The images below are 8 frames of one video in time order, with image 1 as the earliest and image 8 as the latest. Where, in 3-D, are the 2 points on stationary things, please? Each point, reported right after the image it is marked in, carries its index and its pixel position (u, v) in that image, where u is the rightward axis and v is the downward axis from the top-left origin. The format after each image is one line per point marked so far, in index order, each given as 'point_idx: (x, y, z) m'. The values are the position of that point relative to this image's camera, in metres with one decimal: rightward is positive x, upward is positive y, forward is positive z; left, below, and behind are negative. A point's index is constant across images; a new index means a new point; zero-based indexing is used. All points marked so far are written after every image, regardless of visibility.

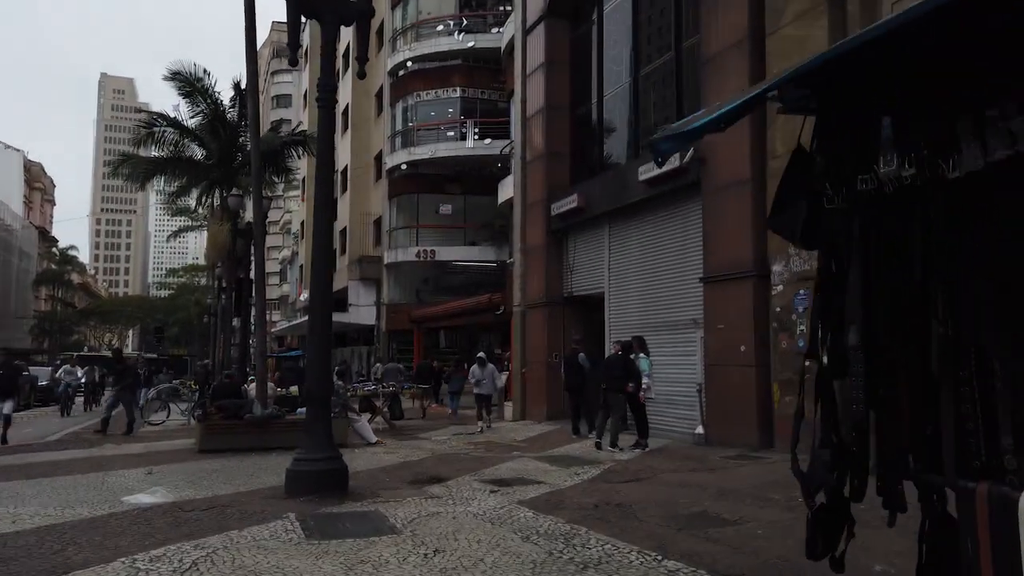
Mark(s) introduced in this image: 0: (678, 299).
0: (+3.2, -0.2, +14.6) m
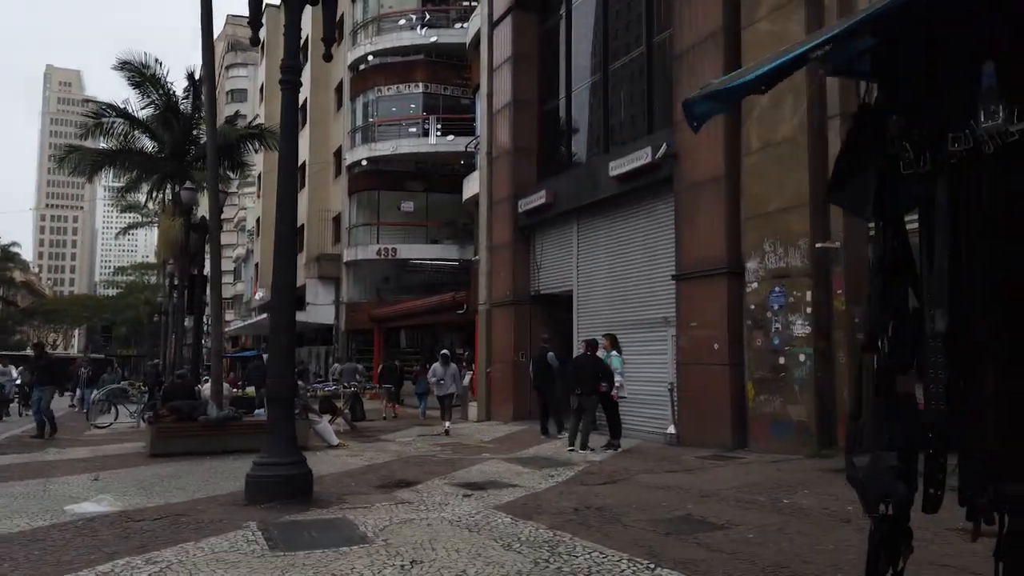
0: (+2.6, -0.2, +14.4) m
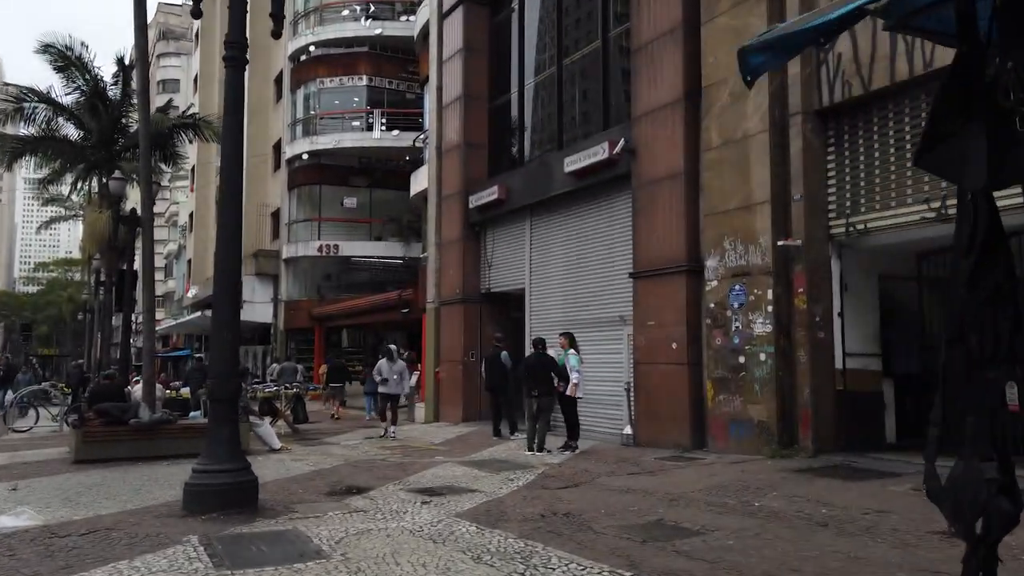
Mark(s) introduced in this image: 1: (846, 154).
0: (+1.7, -0.2, +14.1) m
1: (+4.4, +1.8, +10.1) m
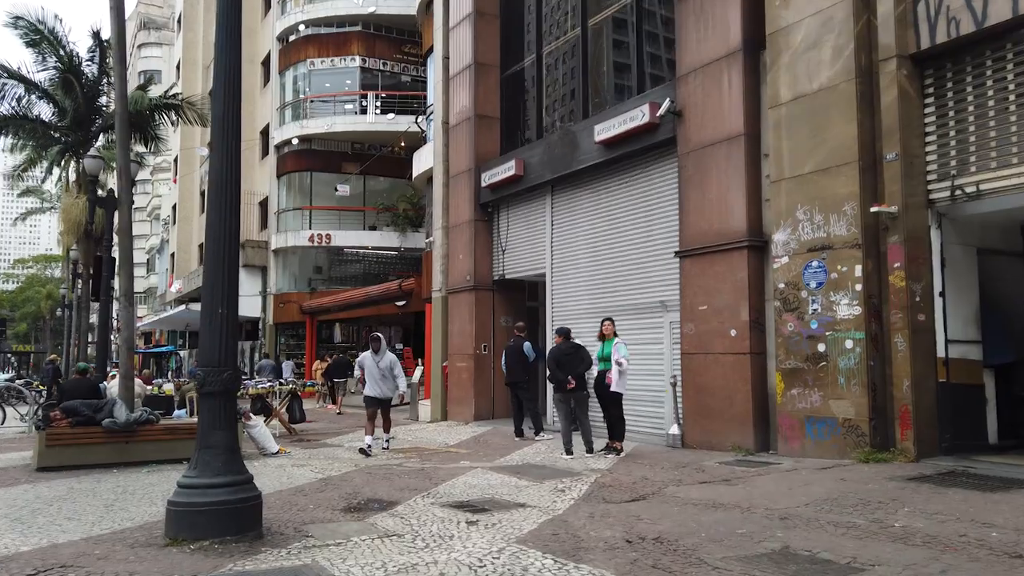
0: (+2.1, +0.1, +12.6) m
1: (+4.9, +2.1, +8.6) m
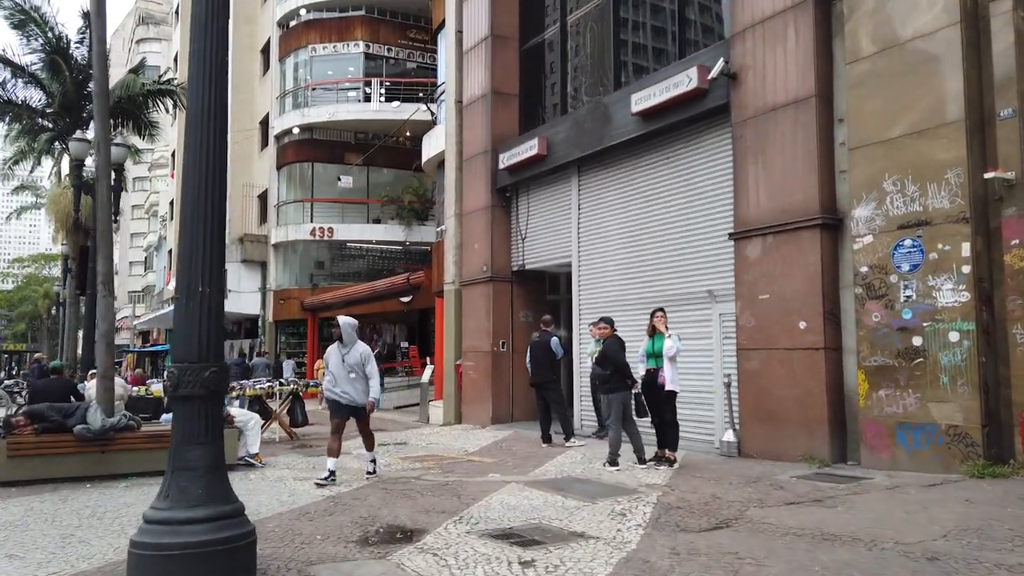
0: (+2.5, +0.3, +11.2) m
1: (+5.4, +2.2, +7.2) m
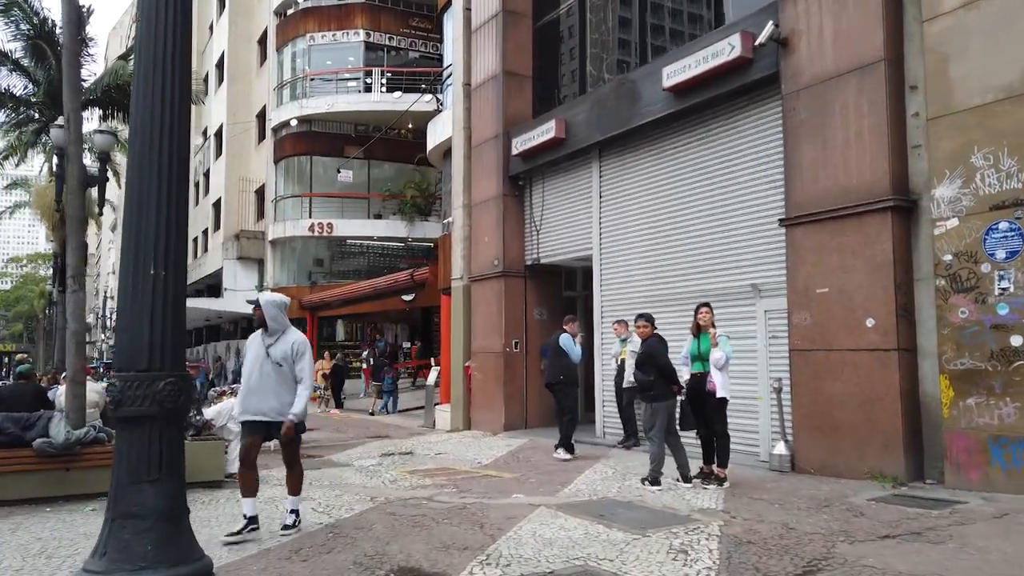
0: (+2.8, +0.4, +10.0) m
1: (+5.6, +2.3, +6.1) m
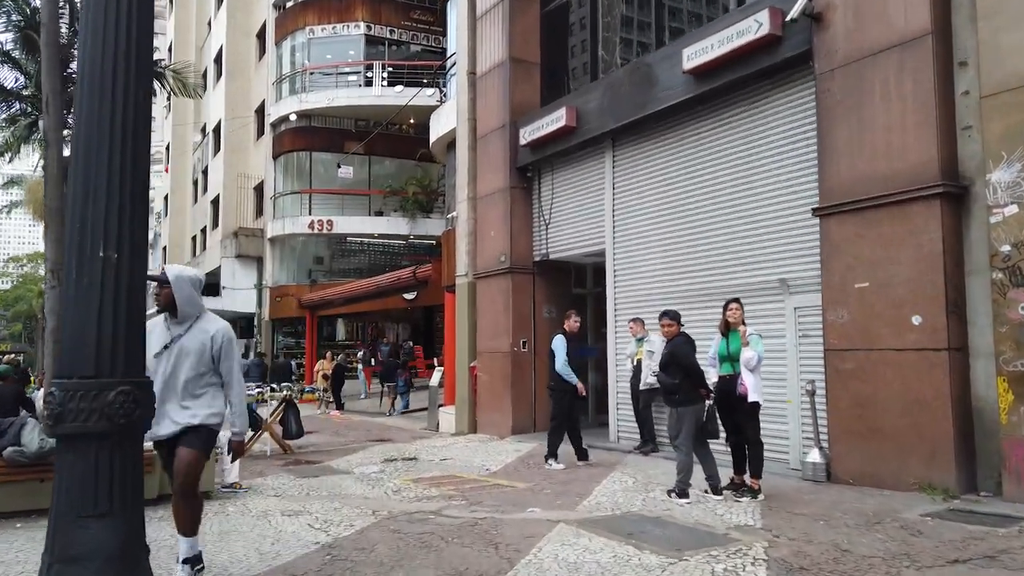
0: (+2.9, +0.5, +9.4) m
1: (+5.7, +2.4, +5.4) m
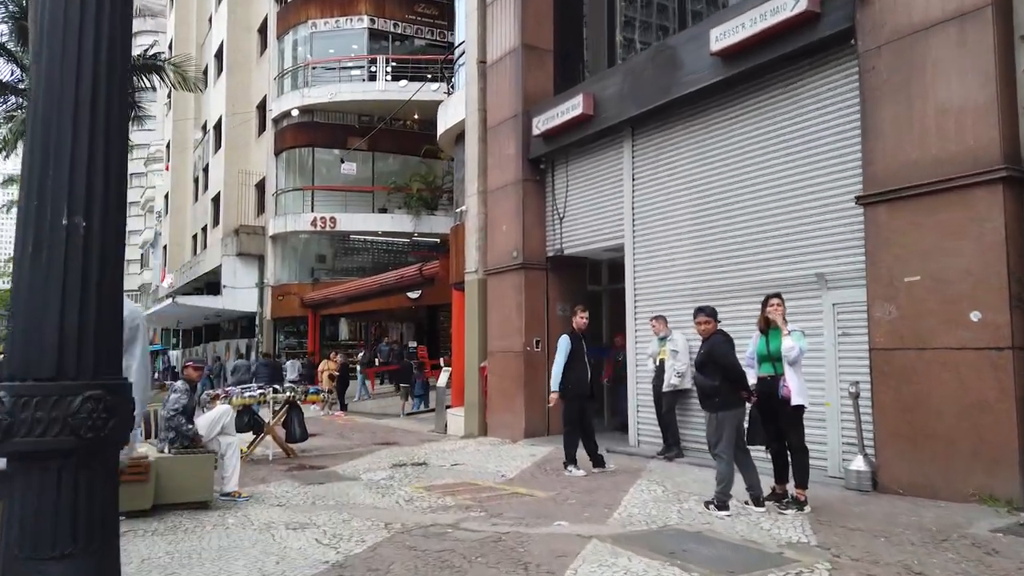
0: (+3.1, +0.5, +8.8) m
1: (+5.9, +2.4, +4.8) m
